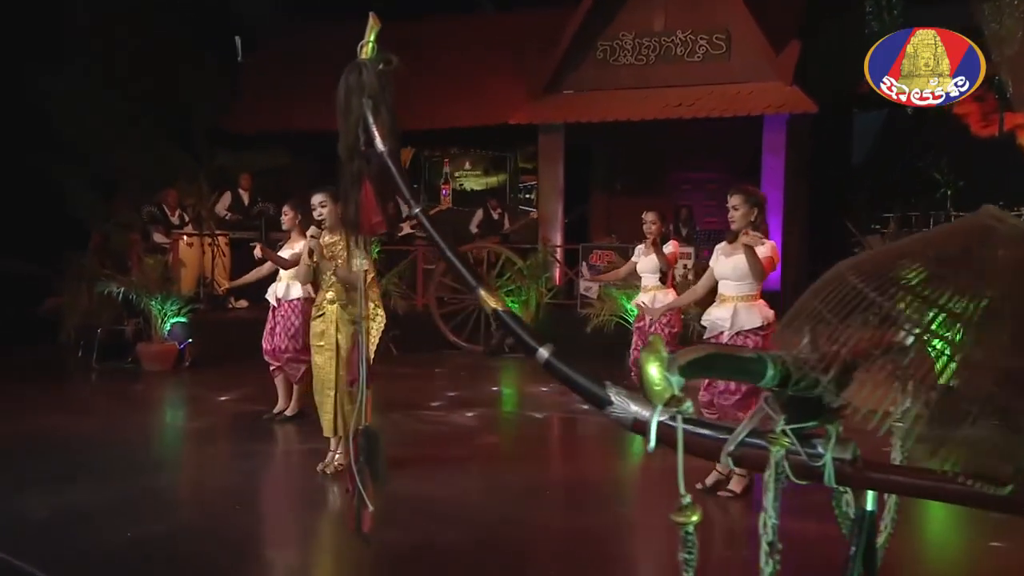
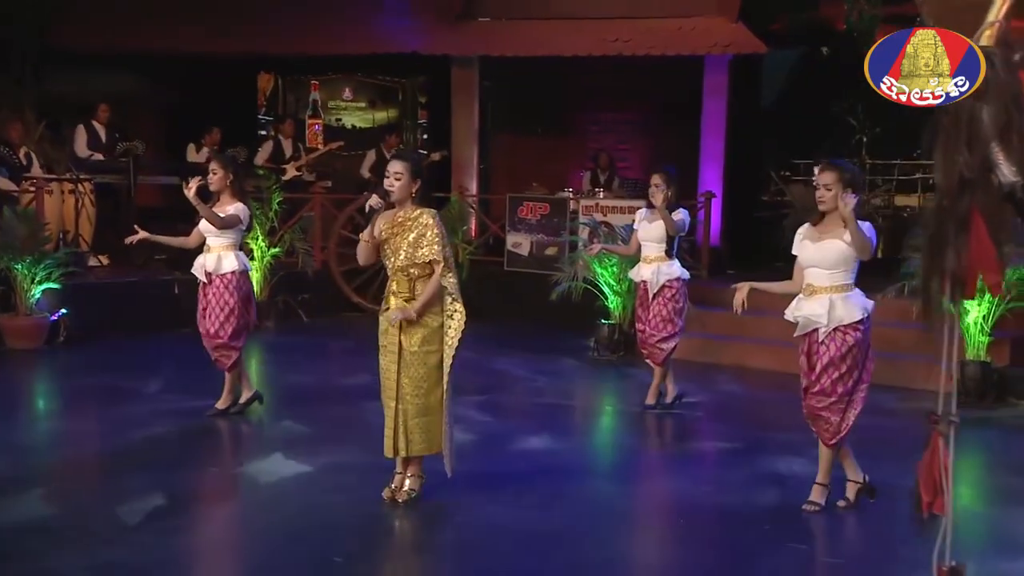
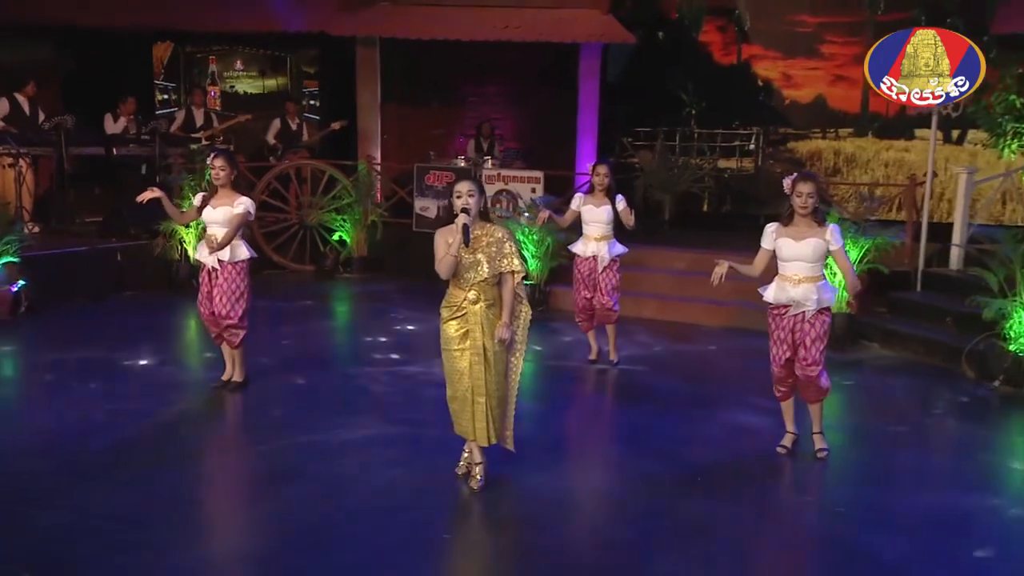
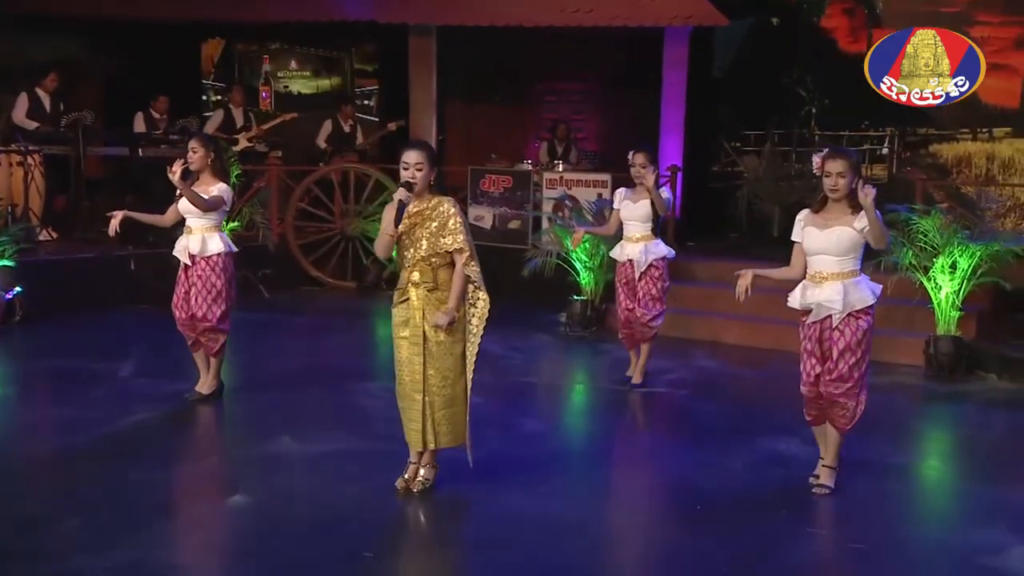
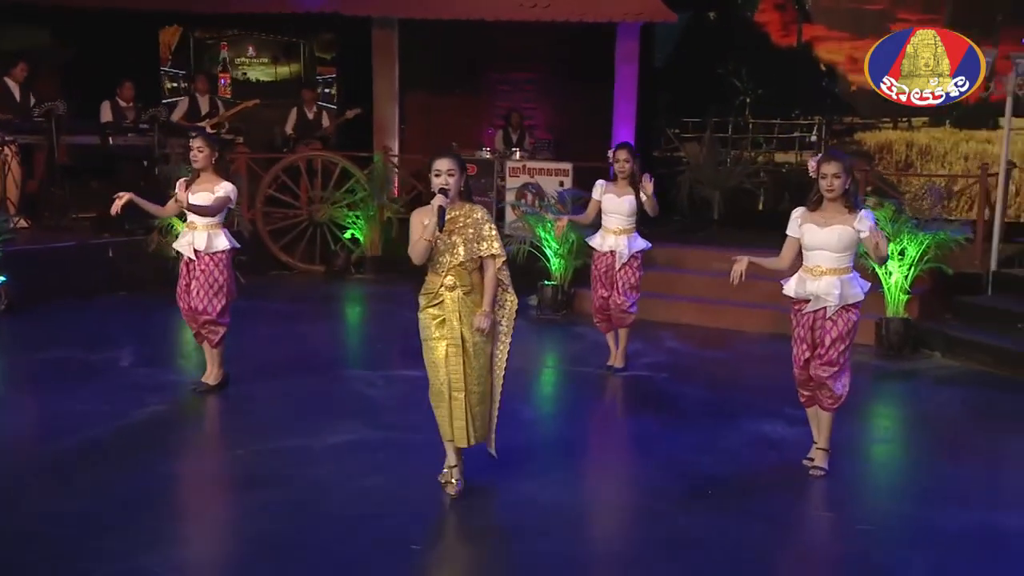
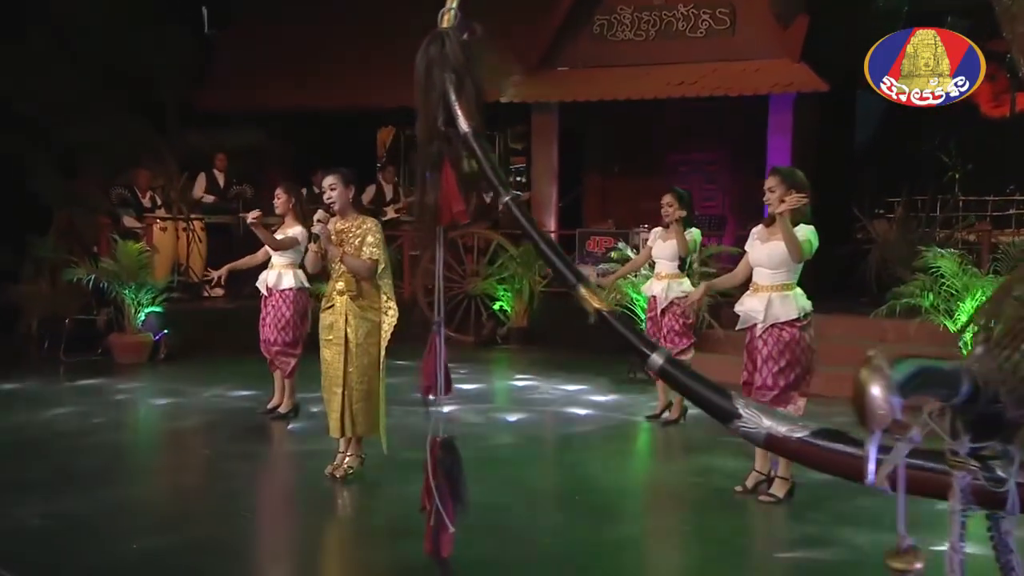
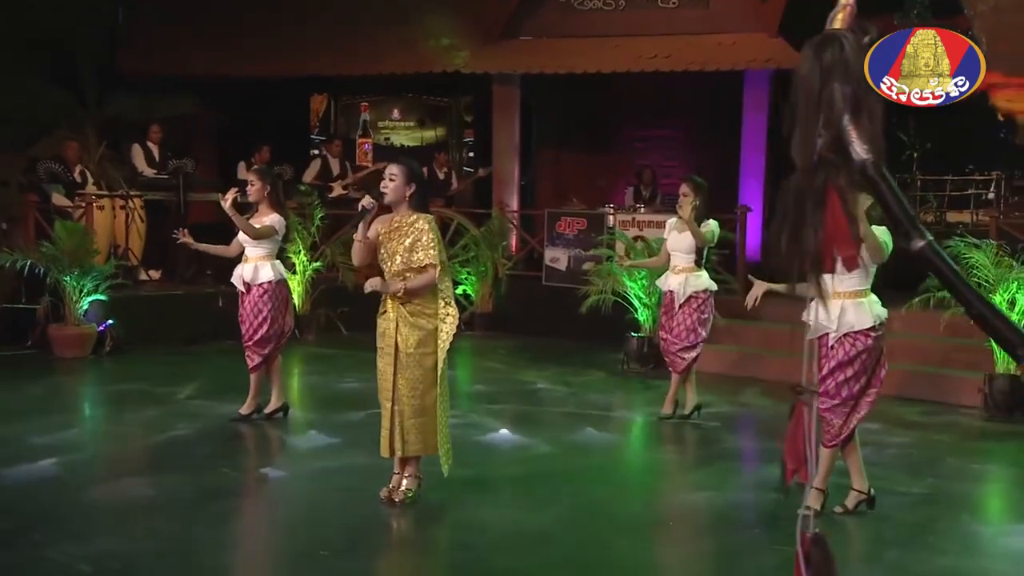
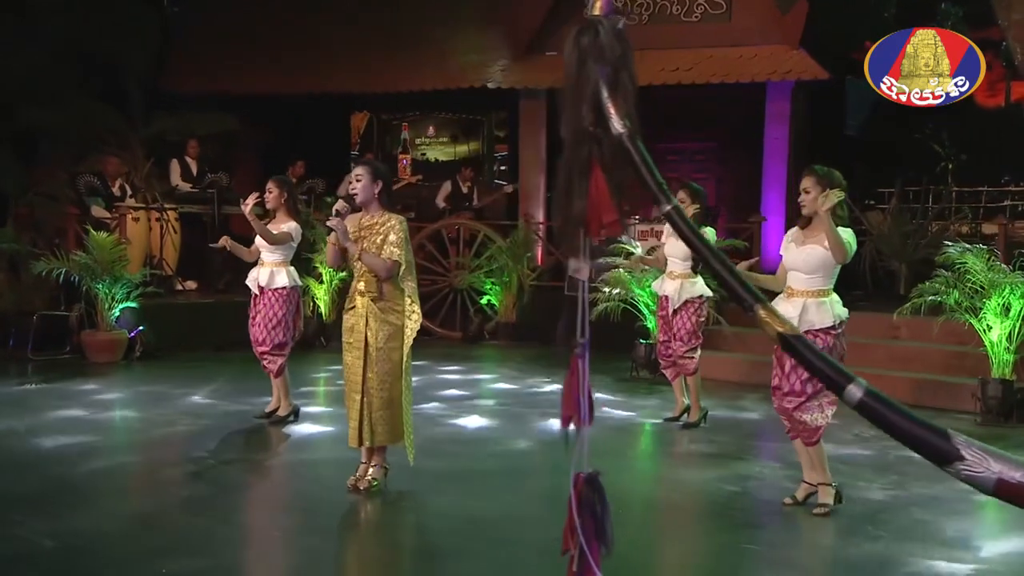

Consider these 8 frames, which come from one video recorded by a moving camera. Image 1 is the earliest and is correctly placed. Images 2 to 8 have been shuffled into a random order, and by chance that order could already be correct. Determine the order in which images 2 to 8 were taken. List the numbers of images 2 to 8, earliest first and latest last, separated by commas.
6, 8, 7, 2, 4, 5, 3
